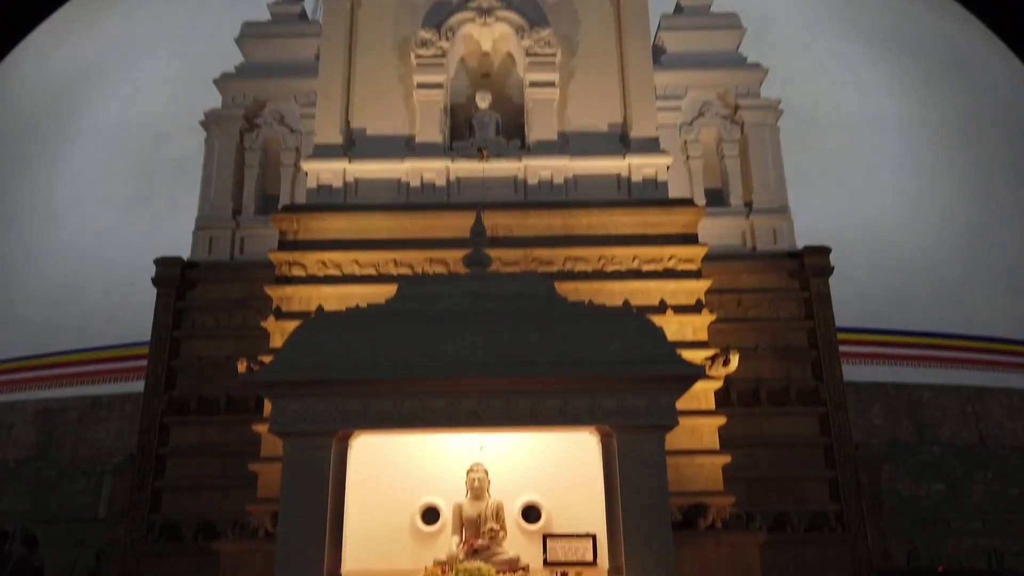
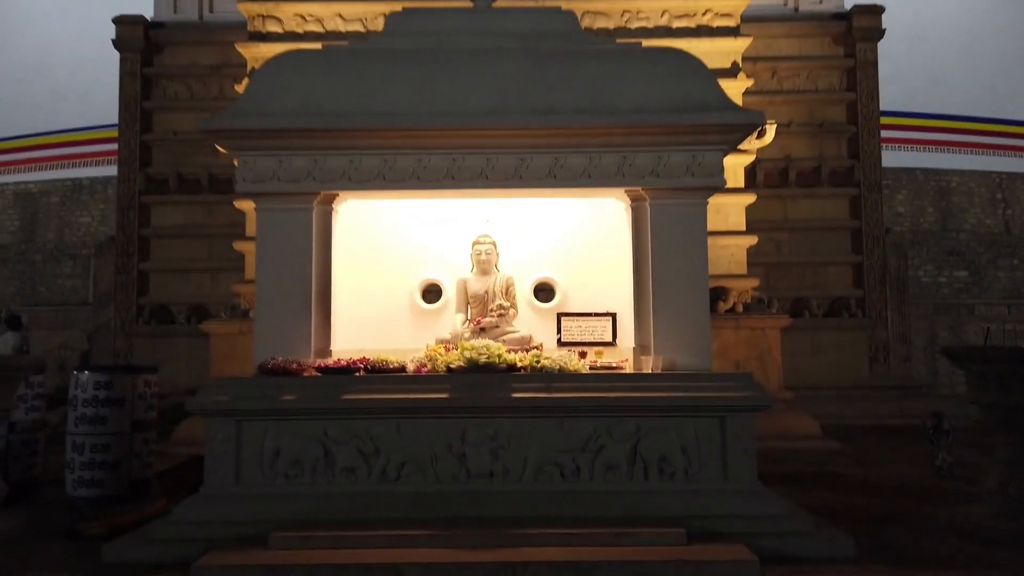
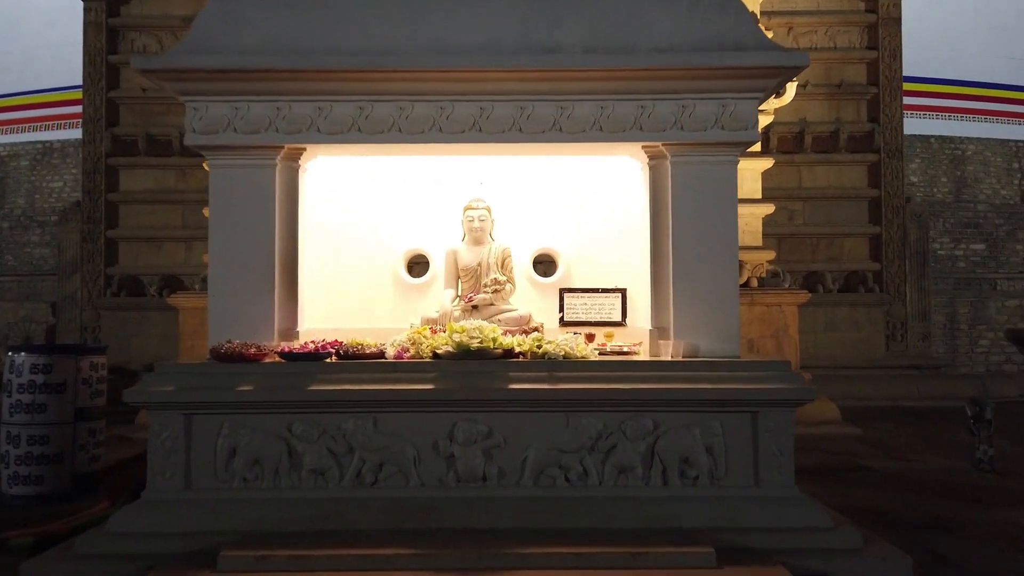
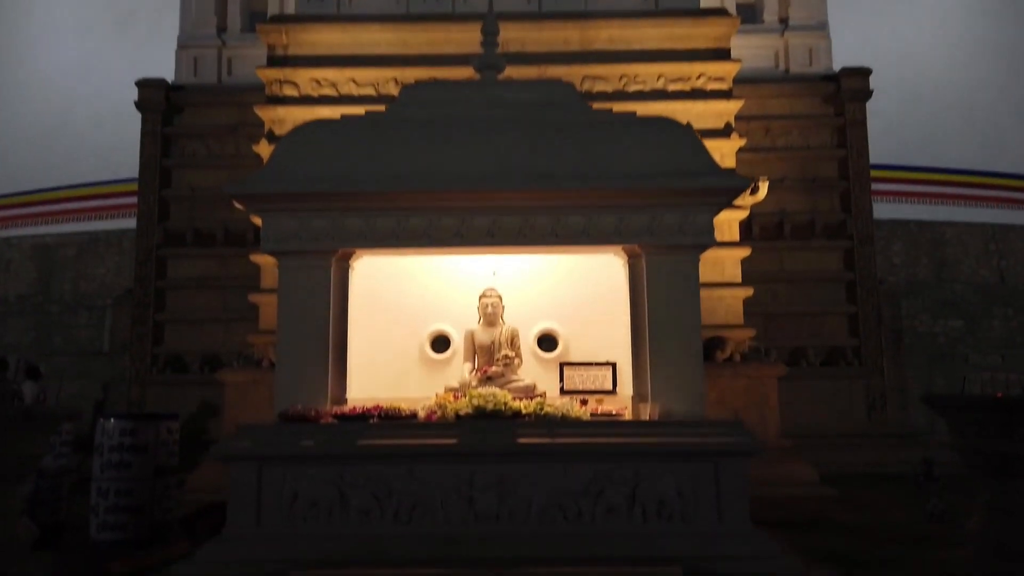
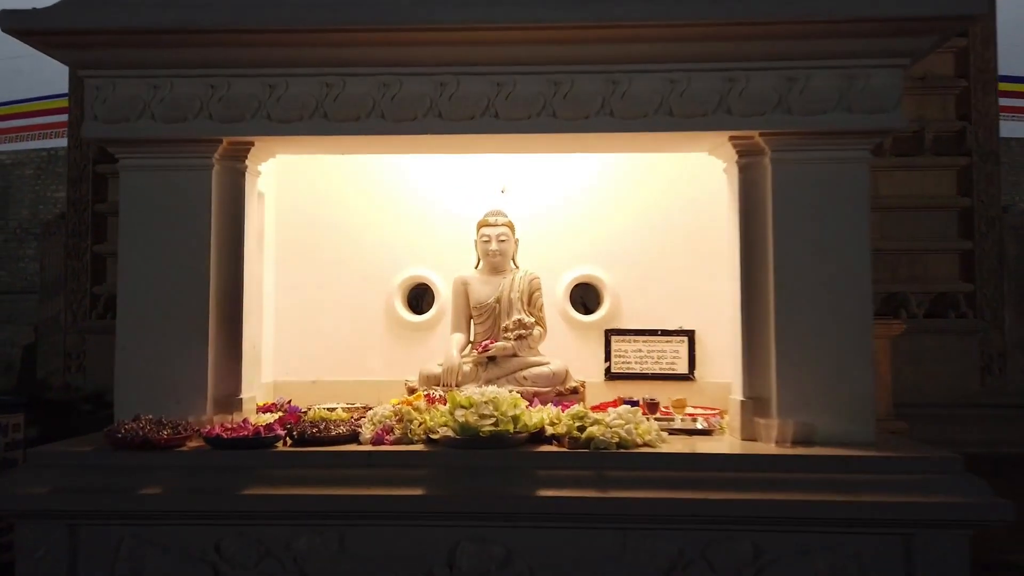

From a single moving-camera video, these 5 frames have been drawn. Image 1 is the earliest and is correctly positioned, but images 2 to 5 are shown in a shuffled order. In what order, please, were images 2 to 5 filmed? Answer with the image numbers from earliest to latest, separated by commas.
4, 2, 3, 5
